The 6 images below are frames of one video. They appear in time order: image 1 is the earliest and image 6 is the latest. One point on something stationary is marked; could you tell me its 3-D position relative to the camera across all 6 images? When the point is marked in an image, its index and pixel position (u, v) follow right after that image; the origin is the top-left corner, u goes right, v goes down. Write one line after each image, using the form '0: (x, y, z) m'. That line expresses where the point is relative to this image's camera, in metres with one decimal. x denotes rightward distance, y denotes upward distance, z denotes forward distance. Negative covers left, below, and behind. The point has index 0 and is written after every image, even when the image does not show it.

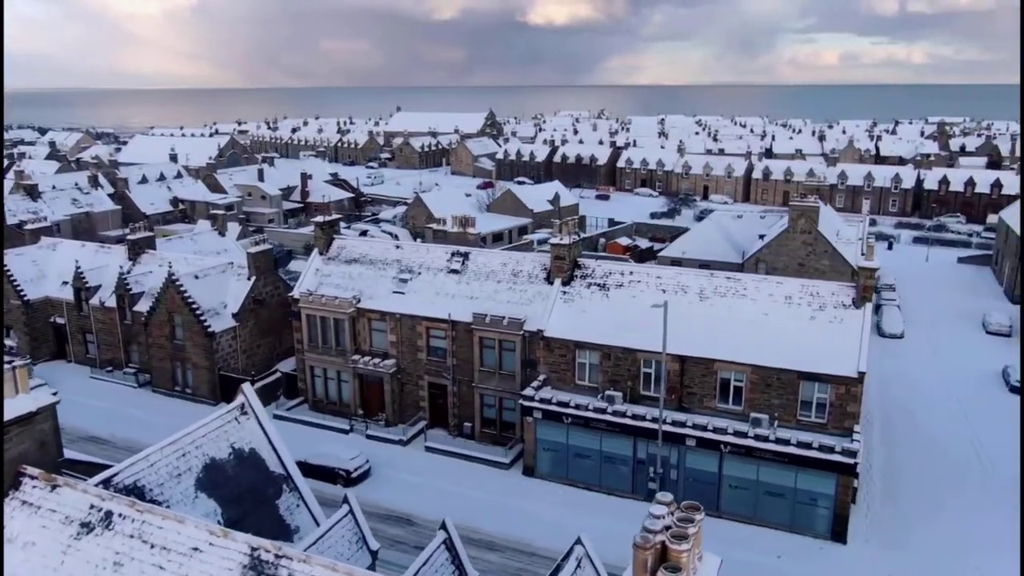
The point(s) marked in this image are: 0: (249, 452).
0: (-6.0, -3.7, +17.4) m
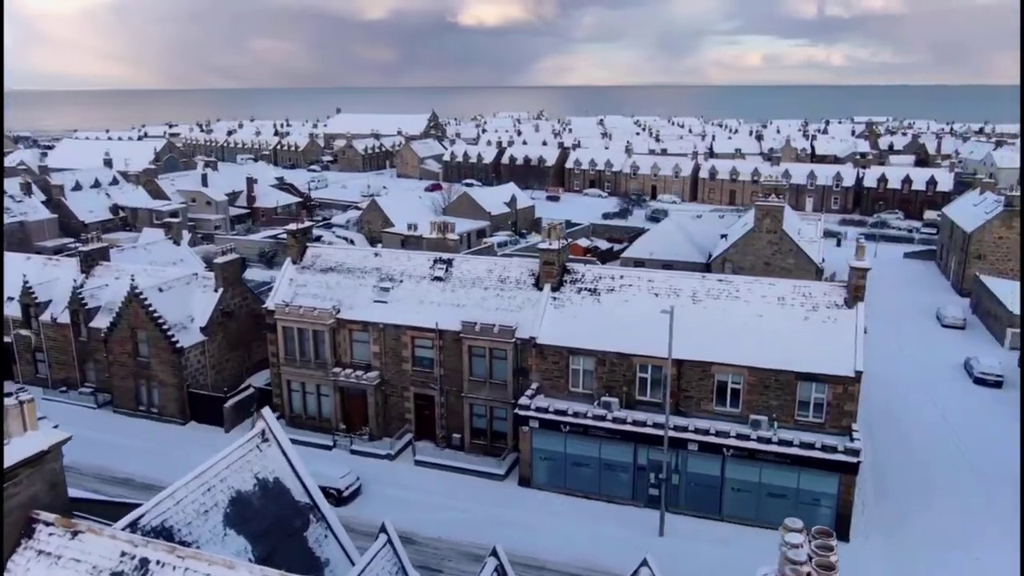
0: (-5.0, -4.1, +16.2) m
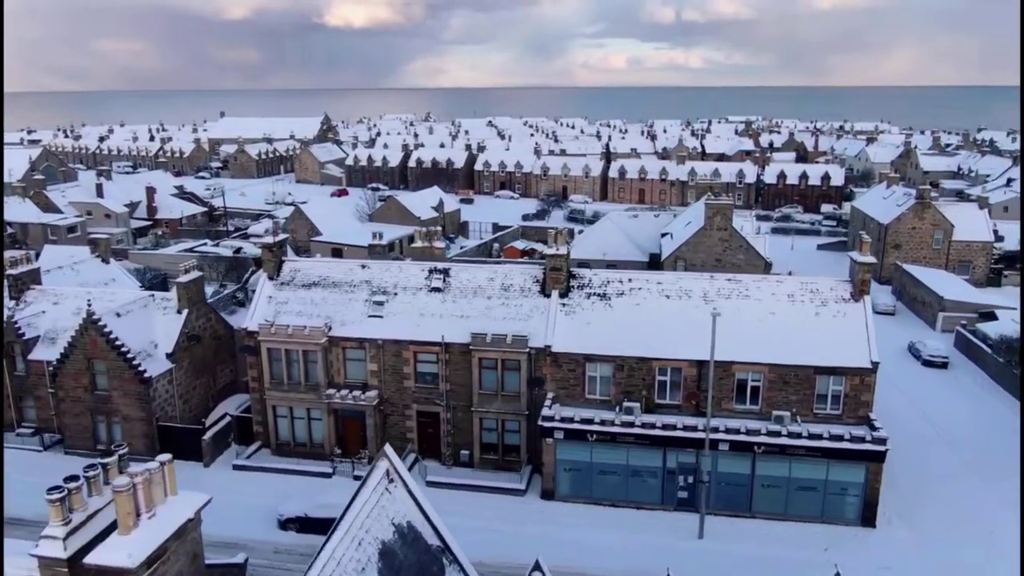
0: (-2.0, -4.6, +14.6) m
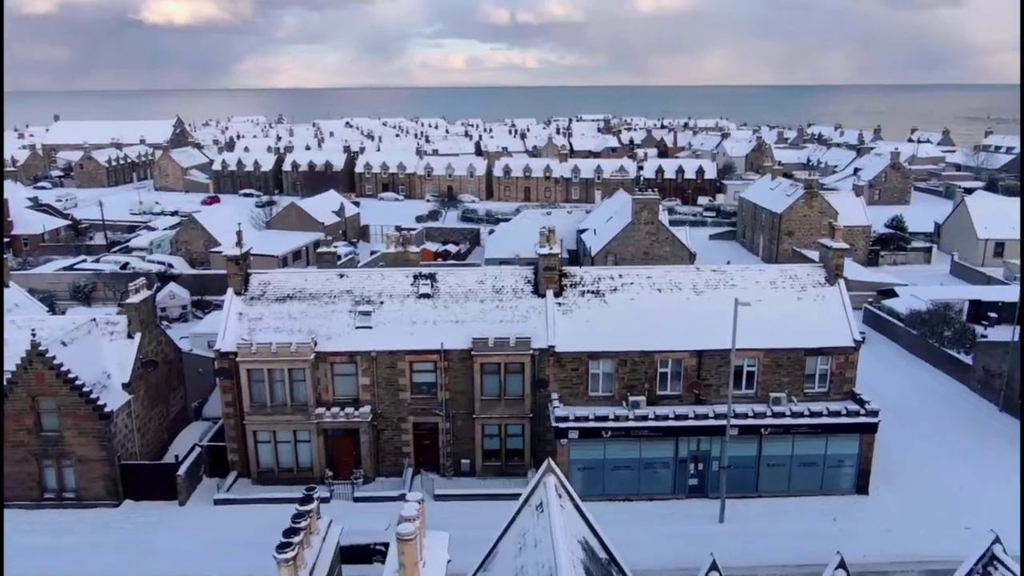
0: (+1.3, -4.6, +14.0) m
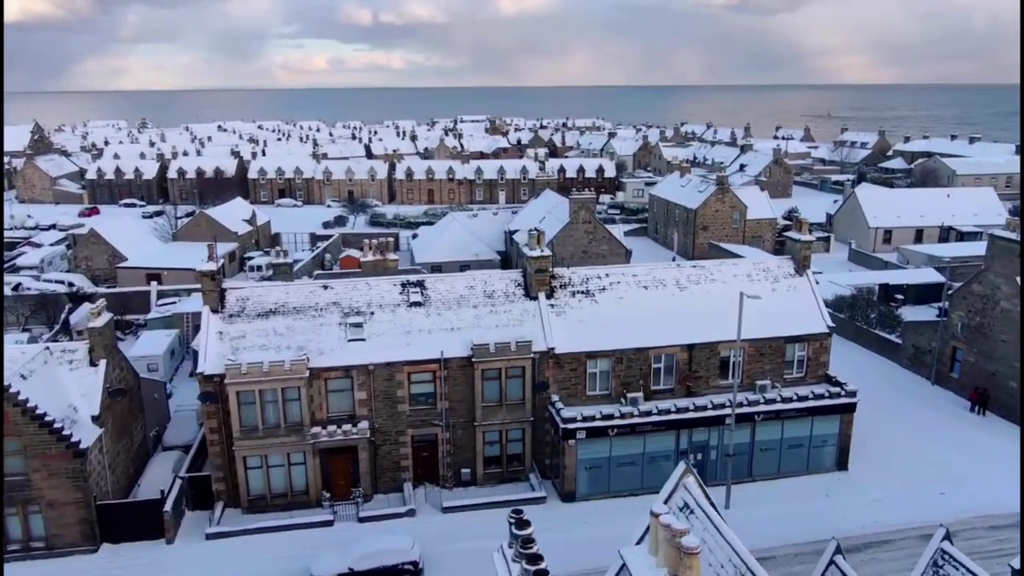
0: (+4.0, -4.7, +14.2) m
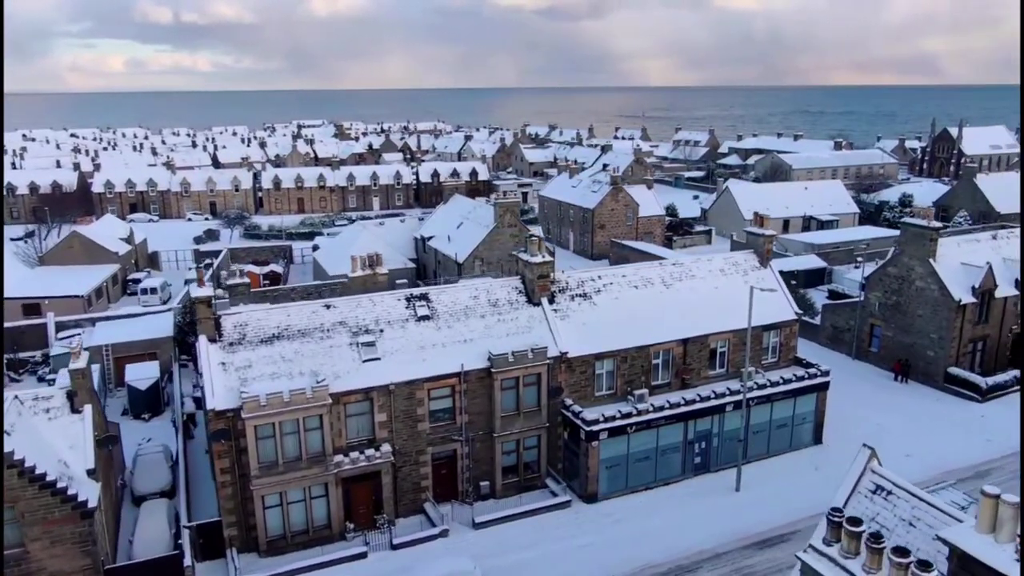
0: (+8.0, -4.5, +15.3) m
